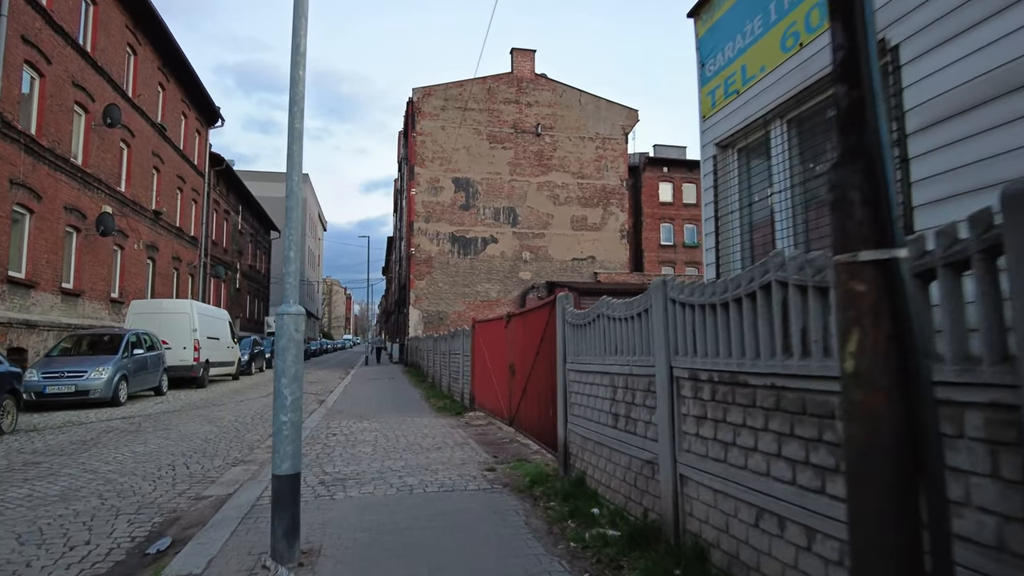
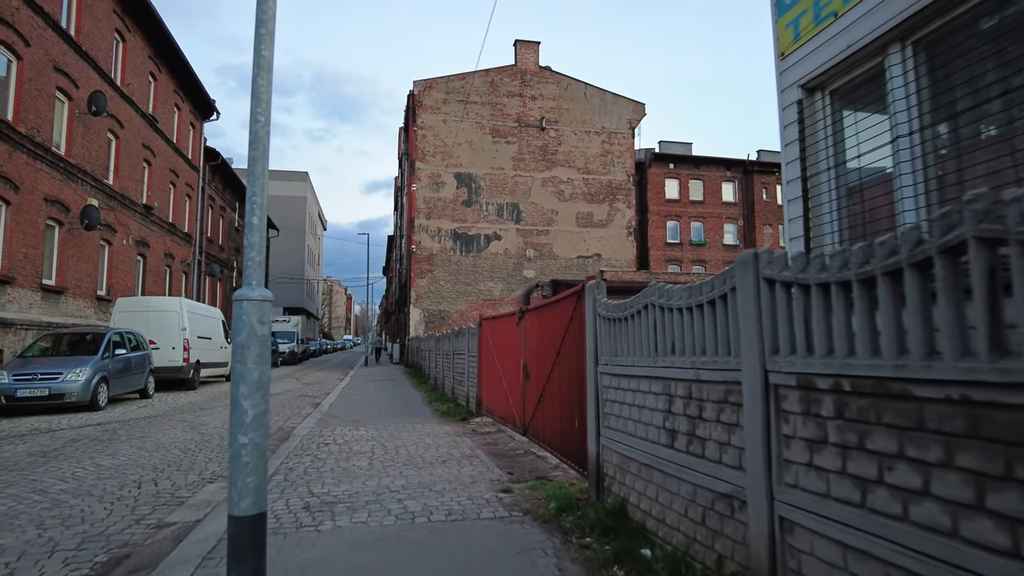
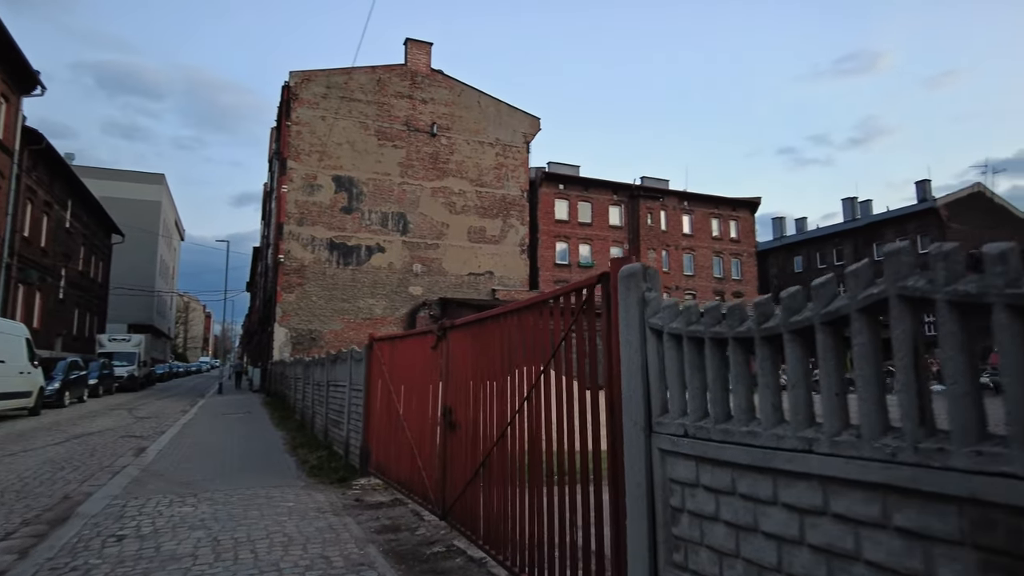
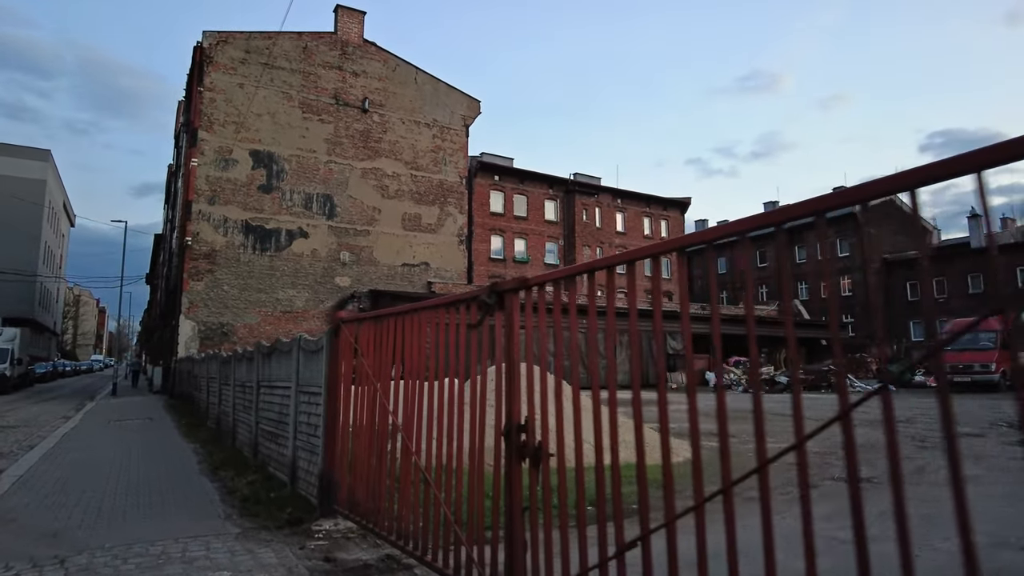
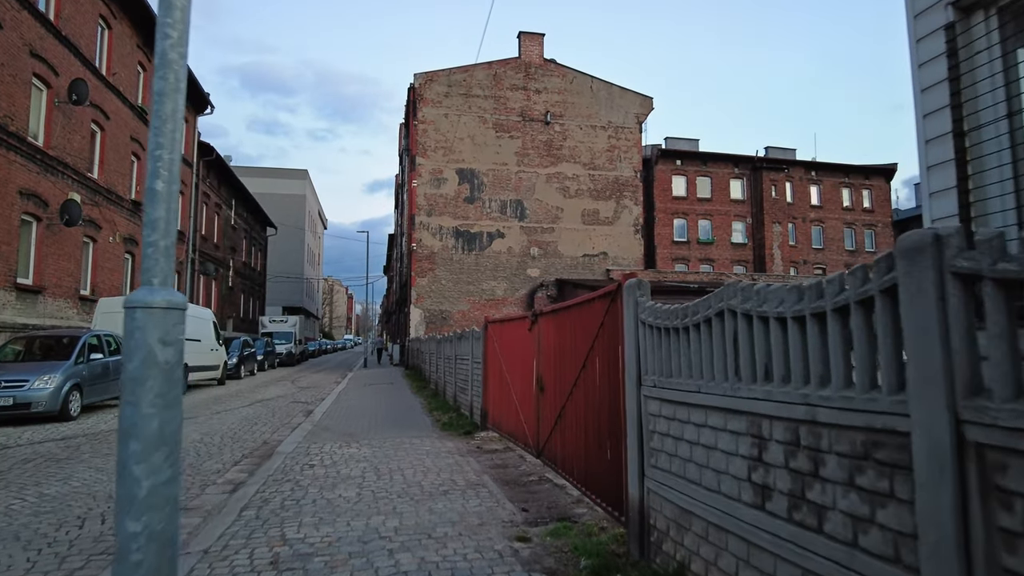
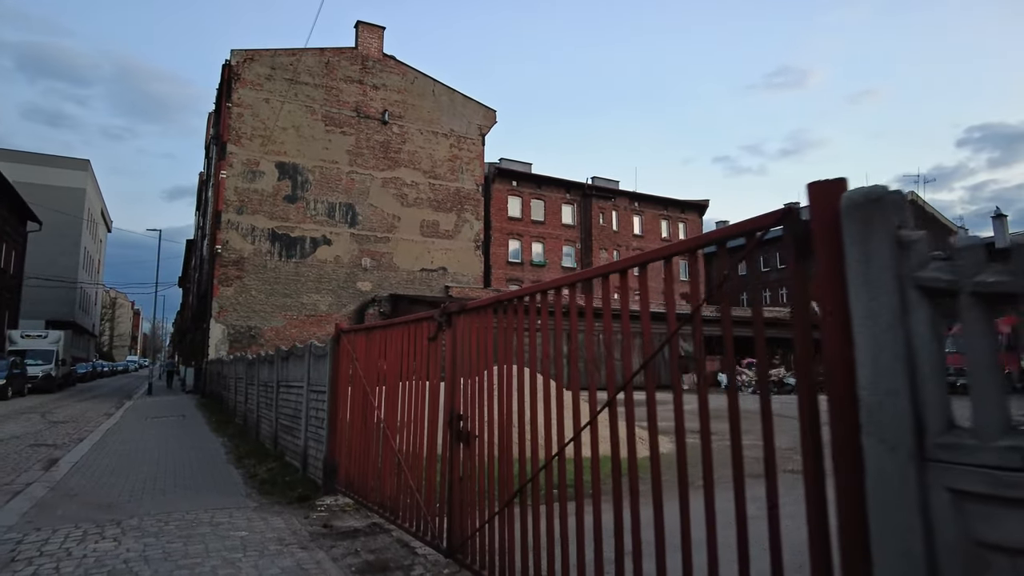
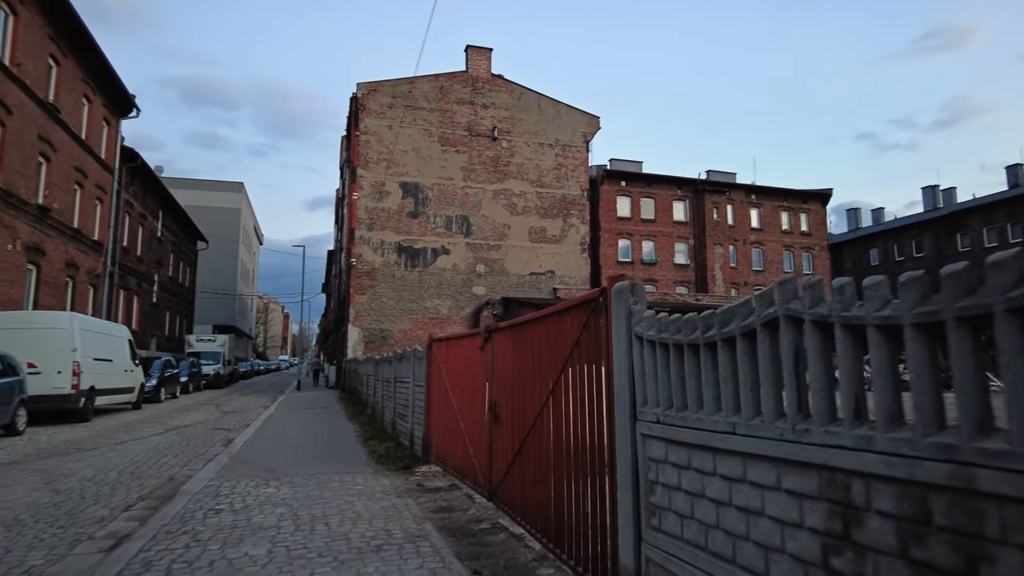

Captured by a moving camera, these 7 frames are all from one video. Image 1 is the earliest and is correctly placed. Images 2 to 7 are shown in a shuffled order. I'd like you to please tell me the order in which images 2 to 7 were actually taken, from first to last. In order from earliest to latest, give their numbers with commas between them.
2, 5, 7, 3, 6, 4
